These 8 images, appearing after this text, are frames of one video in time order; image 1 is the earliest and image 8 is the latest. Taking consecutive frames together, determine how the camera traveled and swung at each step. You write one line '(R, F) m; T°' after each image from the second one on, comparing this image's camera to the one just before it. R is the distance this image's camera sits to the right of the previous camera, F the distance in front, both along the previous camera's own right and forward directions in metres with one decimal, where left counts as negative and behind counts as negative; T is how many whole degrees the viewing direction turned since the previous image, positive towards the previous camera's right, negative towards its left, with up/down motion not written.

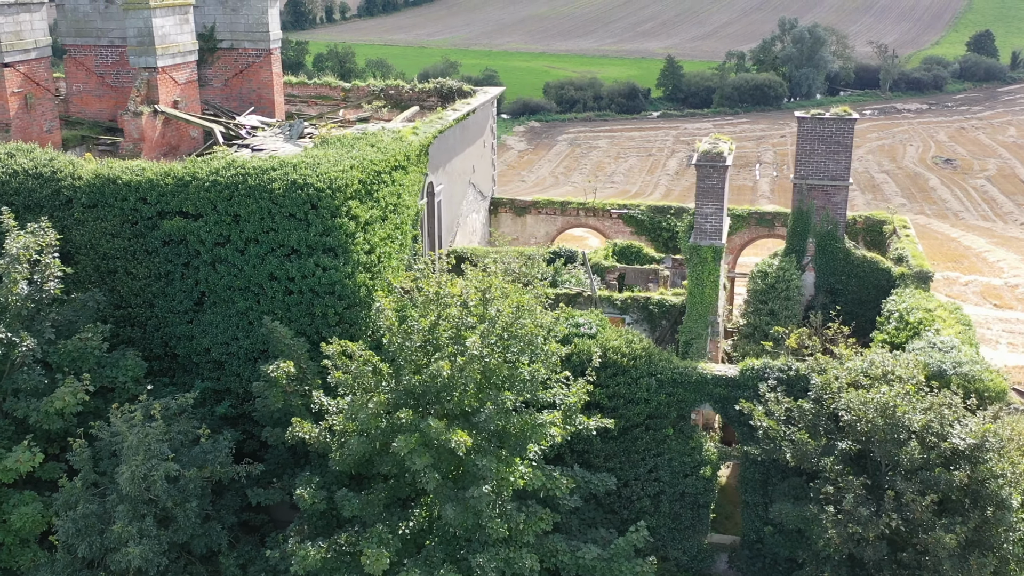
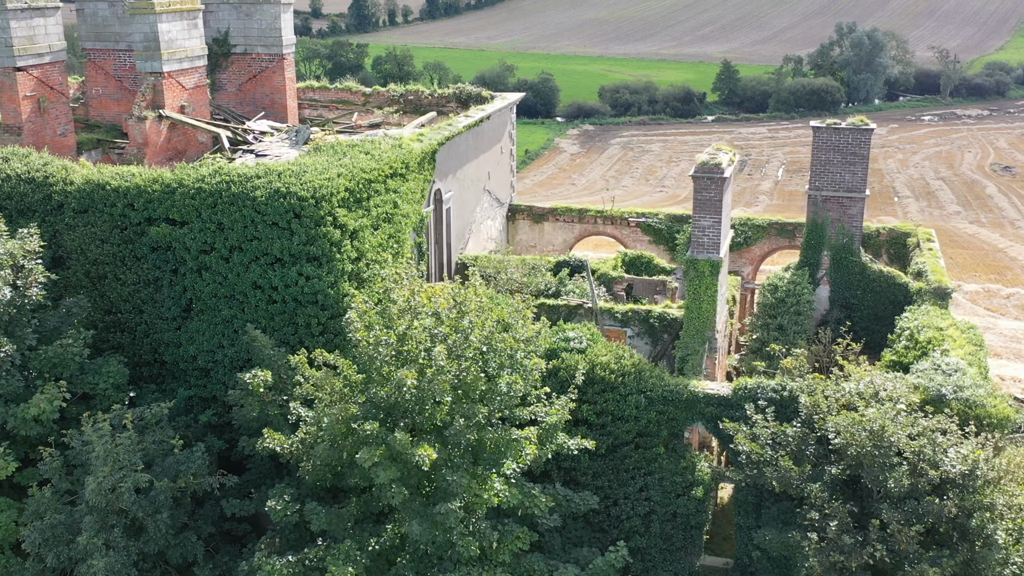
(+1.0, +0.4) m; -3°
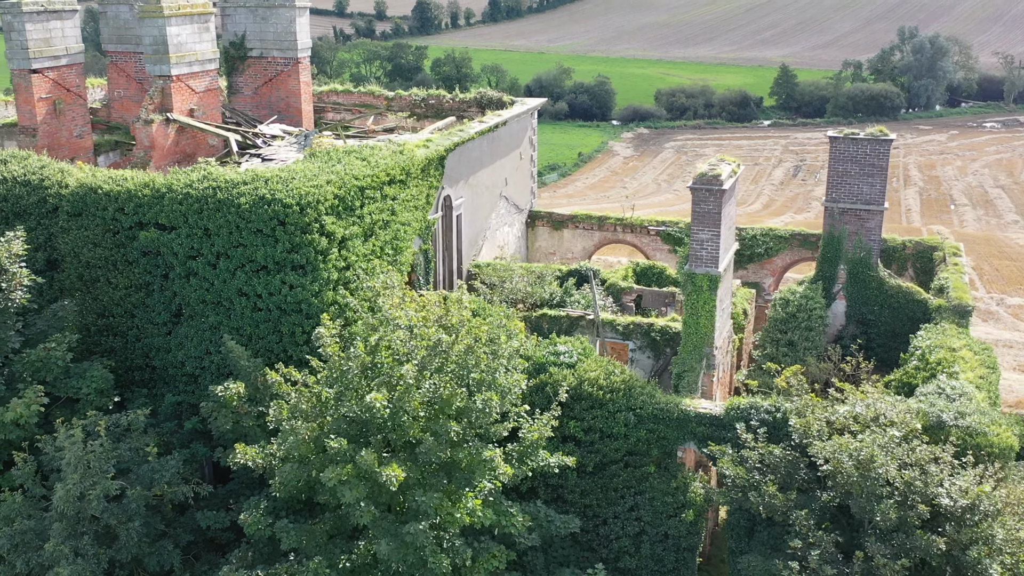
(+1.0, +0.4) m; -3°
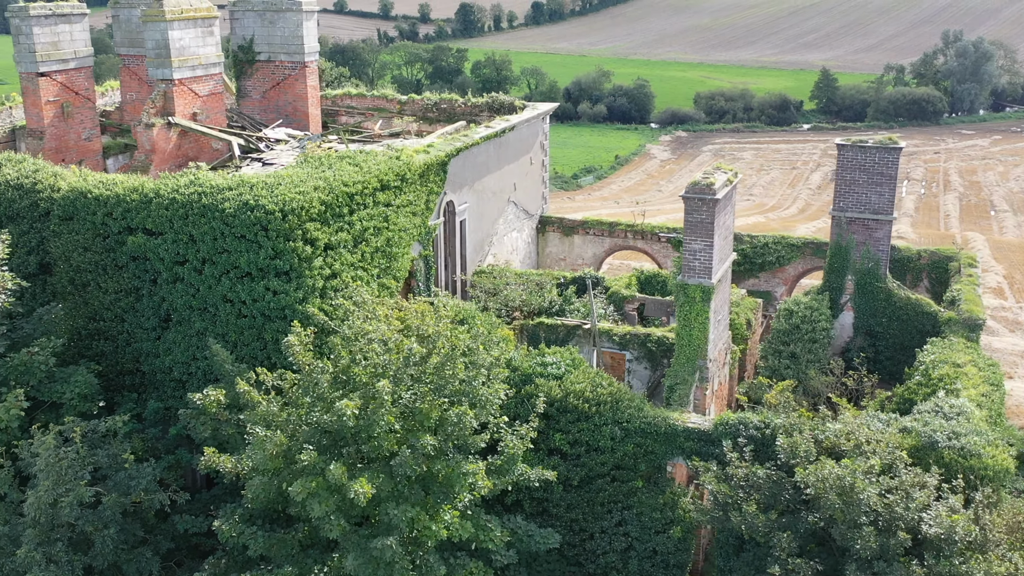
(+0.7, +0.3) m; -2°
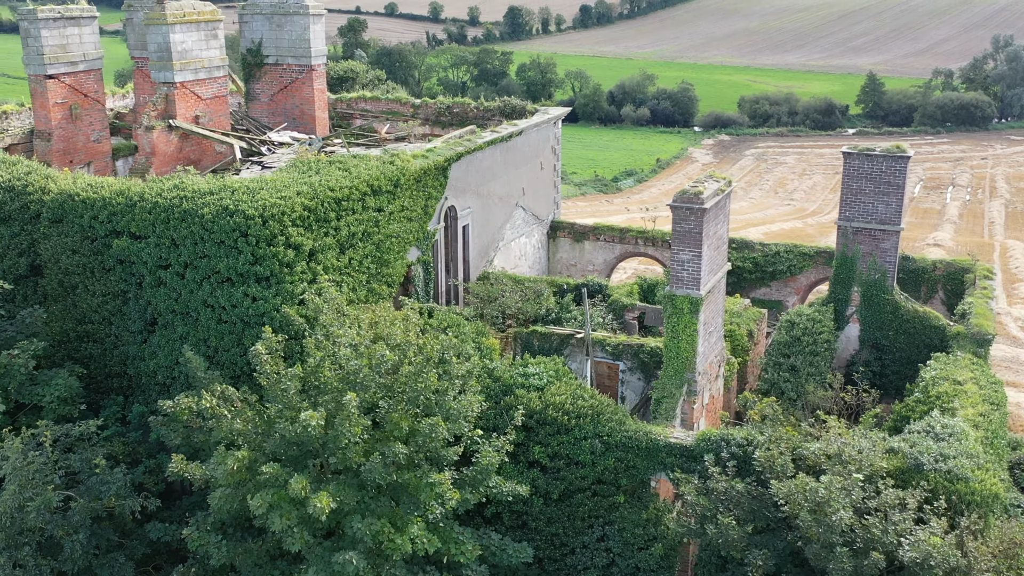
(+0.9, +0.3) m; -2°
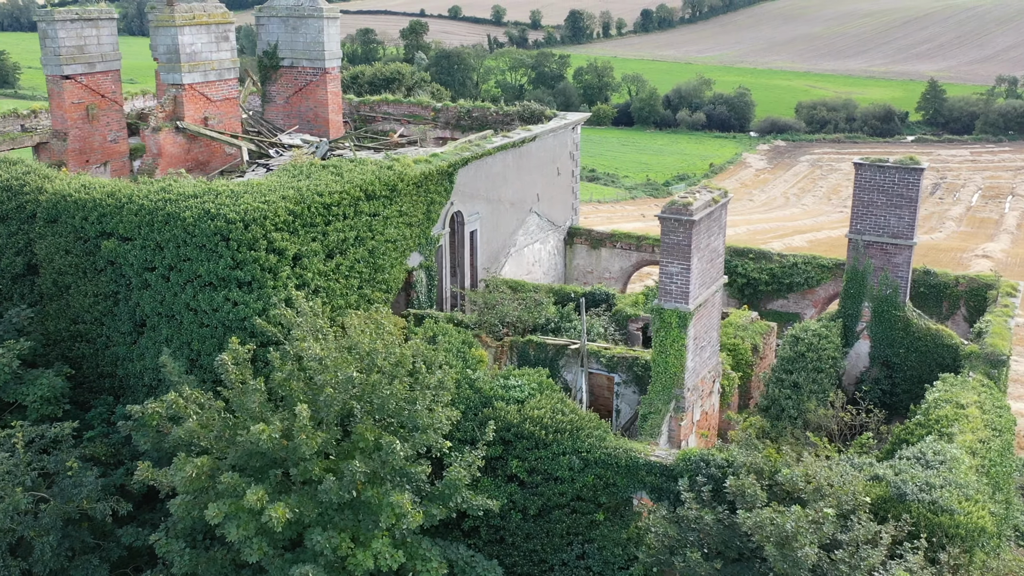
(+1.0, +0.3) m; -3°
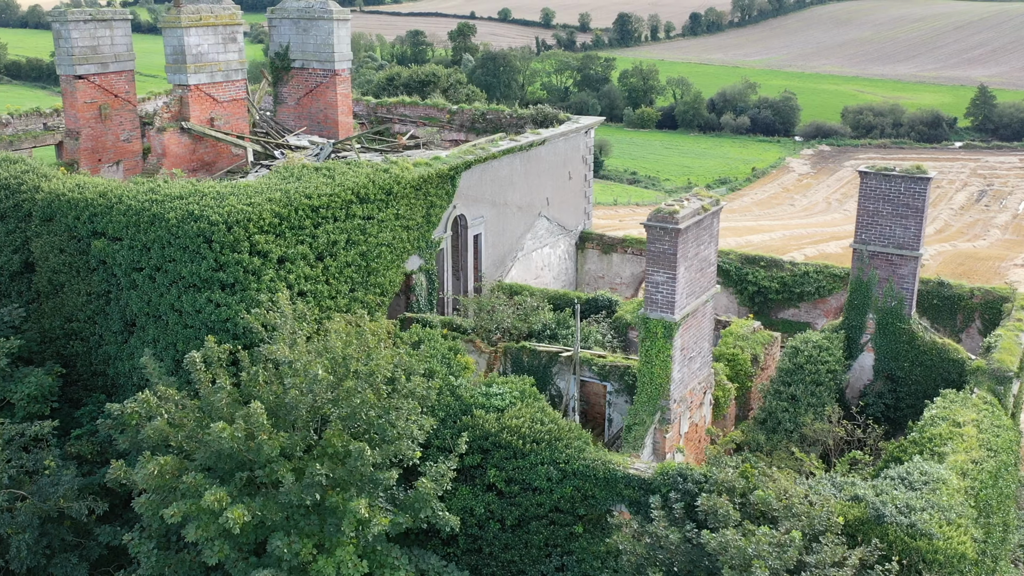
(+0.8, +0.2) m; -2°
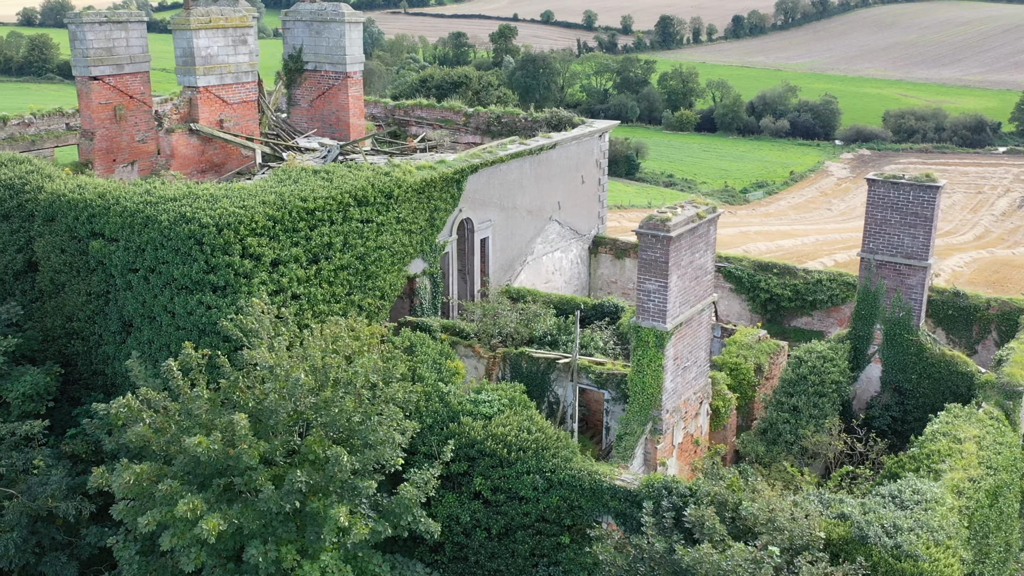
(+0.7, +0.1) m; -2°
